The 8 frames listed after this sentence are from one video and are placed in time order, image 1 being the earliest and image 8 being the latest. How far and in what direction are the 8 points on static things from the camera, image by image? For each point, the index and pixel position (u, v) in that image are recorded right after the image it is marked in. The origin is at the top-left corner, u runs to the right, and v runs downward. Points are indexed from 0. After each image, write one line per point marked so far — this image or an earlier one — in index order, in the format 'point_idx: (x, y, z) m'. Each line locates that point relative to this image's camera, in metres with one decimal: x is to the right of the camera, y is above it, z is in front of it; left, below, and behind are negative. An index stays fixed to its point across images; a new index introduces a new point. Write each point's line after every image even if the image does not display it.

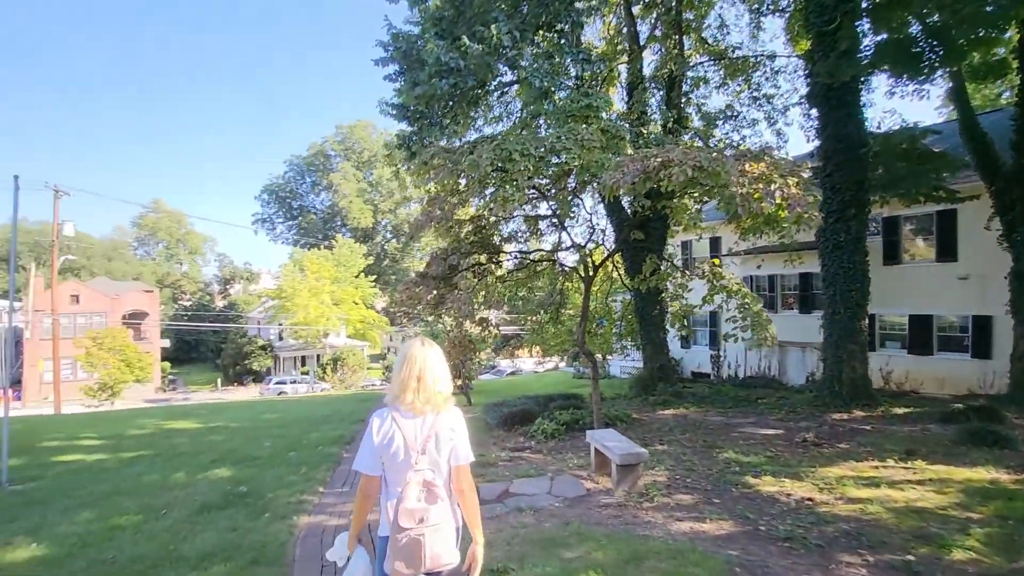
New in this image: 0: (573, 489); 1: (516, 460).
0: (+0.6, -2.1, +5.2) m
1: (+0.1, -2.3, +6.6) m
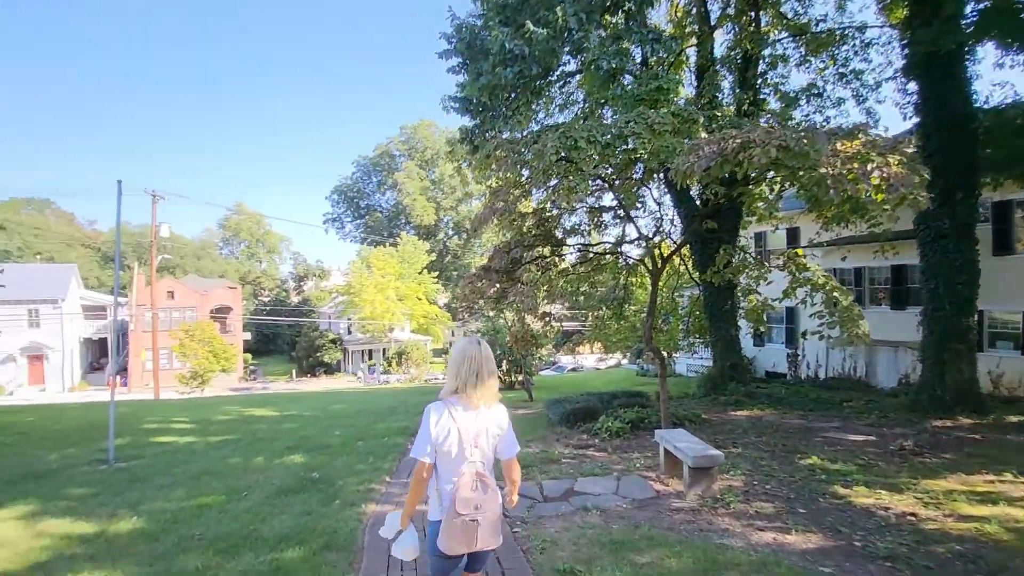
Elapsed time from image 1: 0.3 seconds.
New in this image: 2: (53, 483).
0: (+1.3, -2.0, +4.9) m
1: (+0.9, -2.2, +6.4) m
2: (-5.5, -2.3, +5.9) m
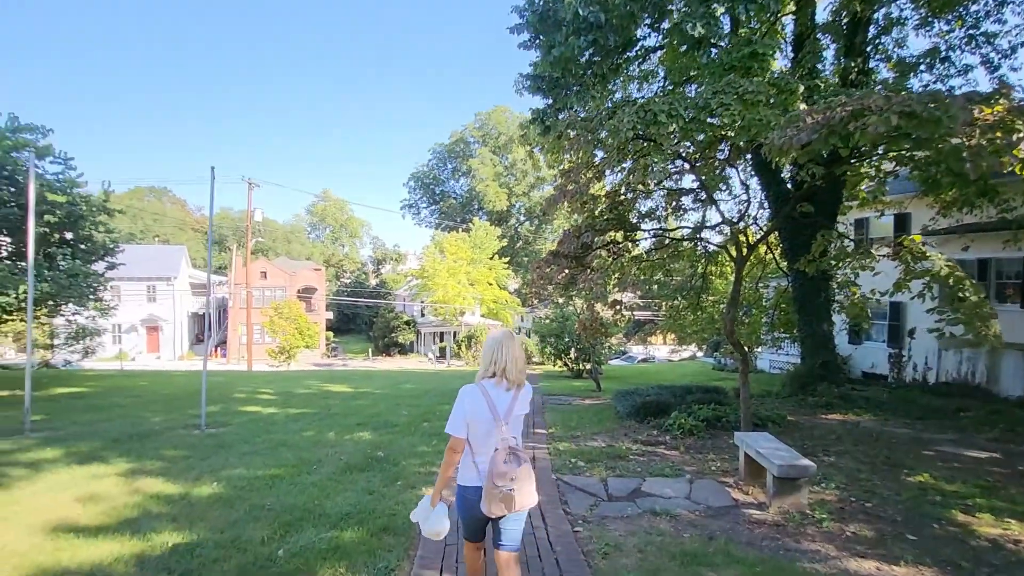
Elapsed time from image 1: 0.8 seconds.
0: (+1.9, -1.9, +4.5) m
1: (+1.7, -2.0, +6.1) m
2: (-4.7, -2.0, +6.5) m
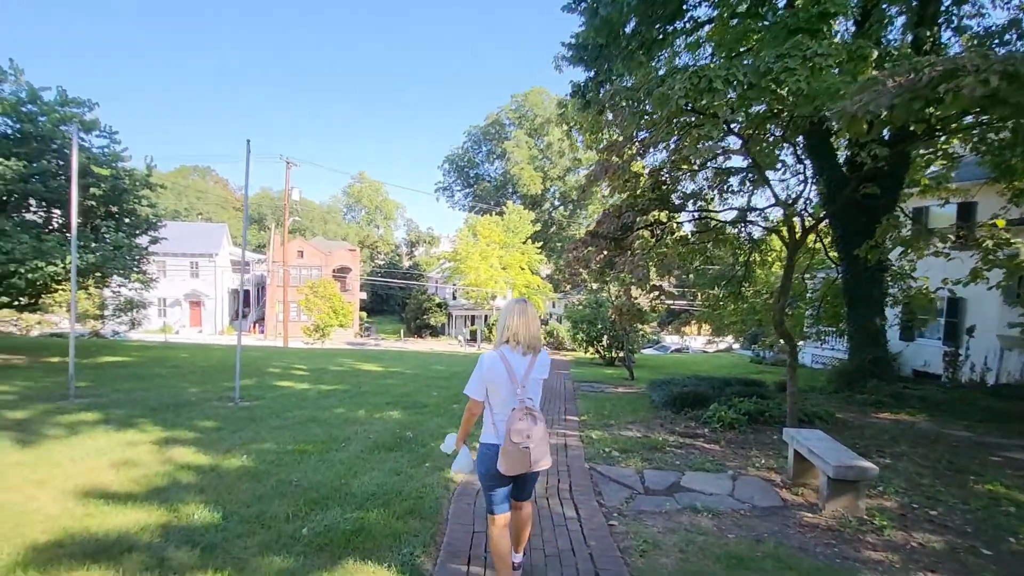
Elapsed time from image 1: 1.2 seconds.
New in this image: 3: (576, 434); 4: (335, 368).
0: (+2.1, -1.8, +4.2) m
1: (+2.0, -1.9, +5.7) m
2: (-4.3, -1.7, +6.5) m
3: (+0.8, -1.8, +6.2) m
4: (-4.4, -2.0, +12.3) m
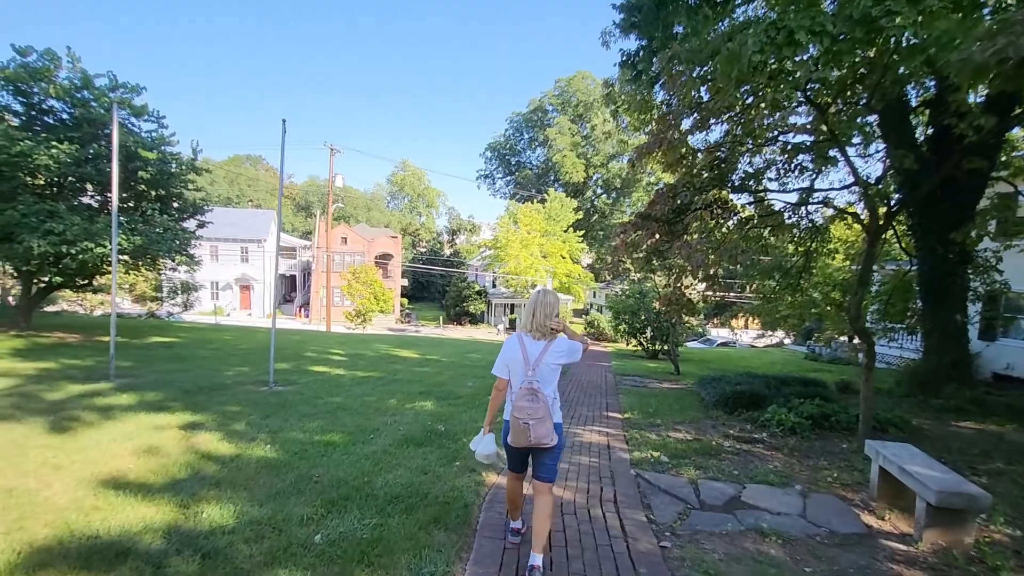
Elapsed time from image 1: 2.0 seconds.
0: (+2.4, -1.7, +3.6) m
1: (+2.4, -1.7, +5.2) m
2: (-3.8, -1.4, +6.5) m
3: (+1.3, -1.7, +5.7) m
4: (-3.4, -1.6, +12.2) m
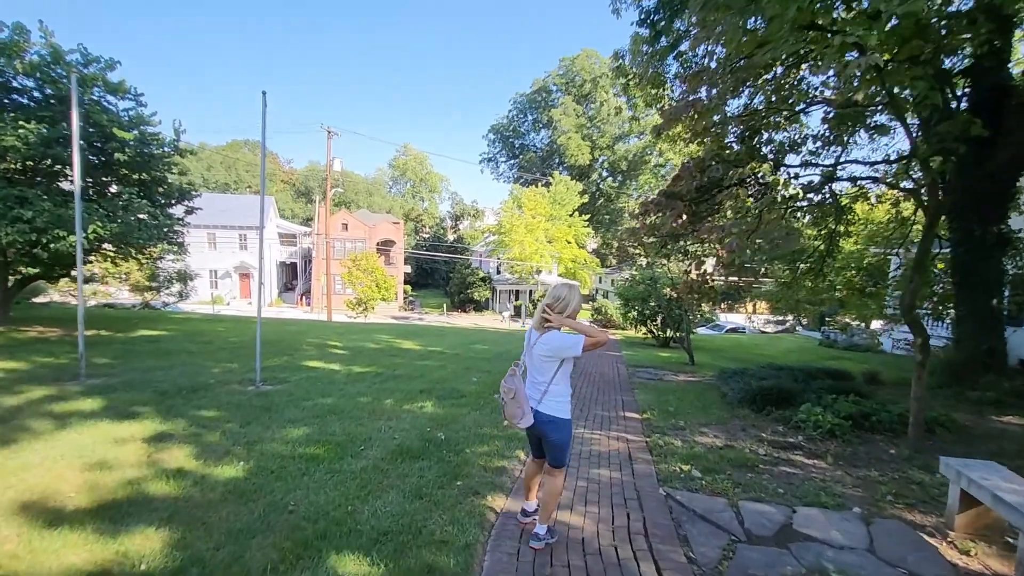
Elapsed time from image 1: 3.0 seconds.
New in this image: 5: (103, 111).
0: (+2.5, -1.6, +3.0) m
1: (+2.5, -1.6, +4.5) m
2: (-3.7, -1.3, +5.9) m
3: (+1.3, -1.6, +5.1) m
4: (-3.3, -1.4, +11.7) m
5: (-8.7, +3.8, +10.7) m
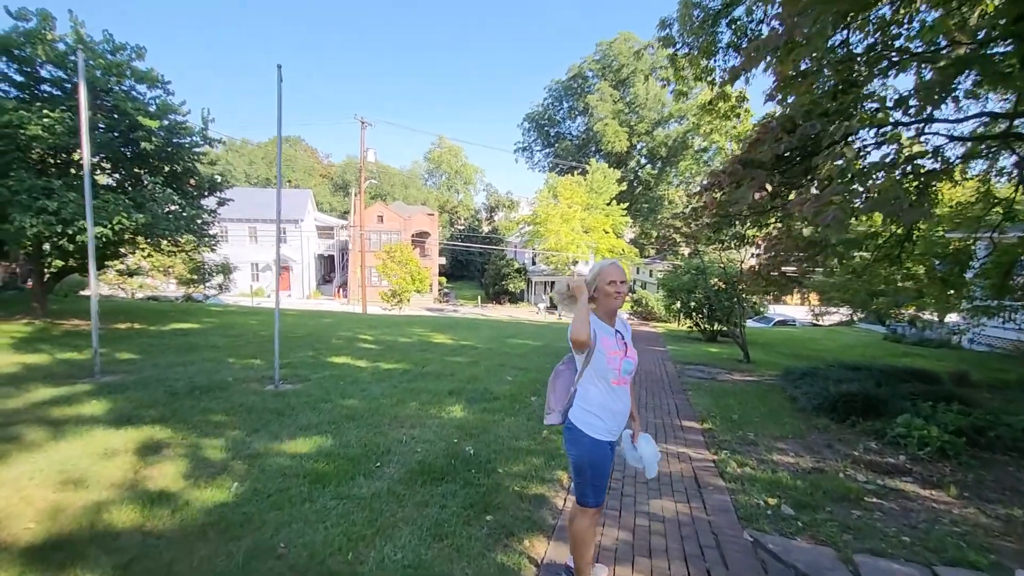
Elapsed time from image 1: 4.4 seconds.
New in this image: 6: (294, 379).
0: (+2.7, -1.6, +2.1) m
1: (+2.8, -1.5, +3.6) m
2: (-3.3, -1.2, +5.4) m
3: (+1.7, -1.5, +4.3) m
4: (-2.5, -1.2, +11.1) m
5: (-8.0, +3.9, +10.4) m
6: (-3.0, -1.2, +6.8) m
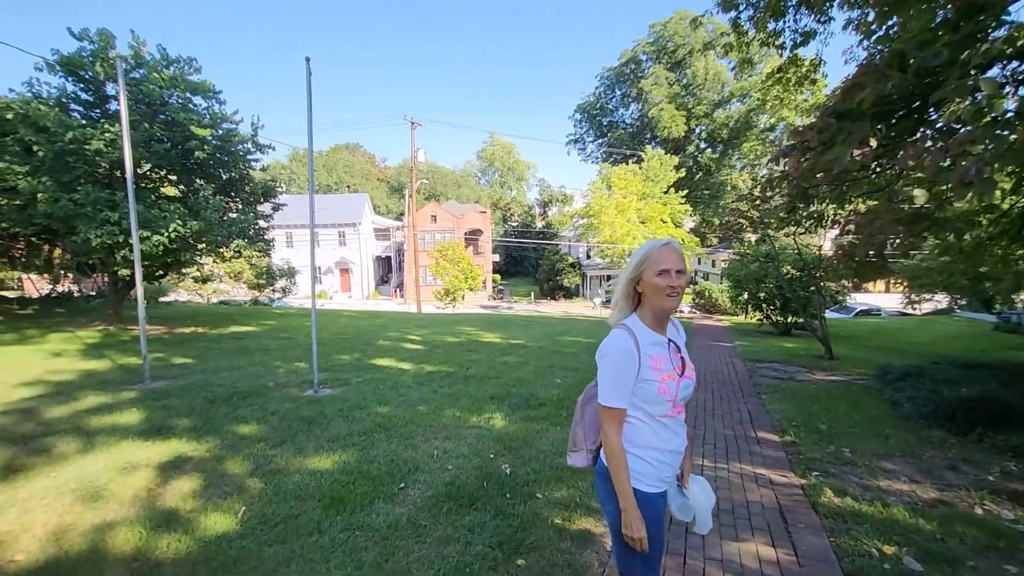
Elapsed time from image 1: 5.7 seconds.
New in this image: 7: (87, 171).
0: (+2.7, -1.5, +1.2) m
1: (+3.1, -1.4, +2.7) m
2: (-2.8, -1.3, +5.2) m
3: (+2.0, -1.4, +3.5) m
4: (-1.4, -1.1, +10.8) m
5: (-7.1, +3.8, +10.7) m
6: (-2.4, -1.3, +6.6) m
7: (-8.4, +2.3, +9.9) m
